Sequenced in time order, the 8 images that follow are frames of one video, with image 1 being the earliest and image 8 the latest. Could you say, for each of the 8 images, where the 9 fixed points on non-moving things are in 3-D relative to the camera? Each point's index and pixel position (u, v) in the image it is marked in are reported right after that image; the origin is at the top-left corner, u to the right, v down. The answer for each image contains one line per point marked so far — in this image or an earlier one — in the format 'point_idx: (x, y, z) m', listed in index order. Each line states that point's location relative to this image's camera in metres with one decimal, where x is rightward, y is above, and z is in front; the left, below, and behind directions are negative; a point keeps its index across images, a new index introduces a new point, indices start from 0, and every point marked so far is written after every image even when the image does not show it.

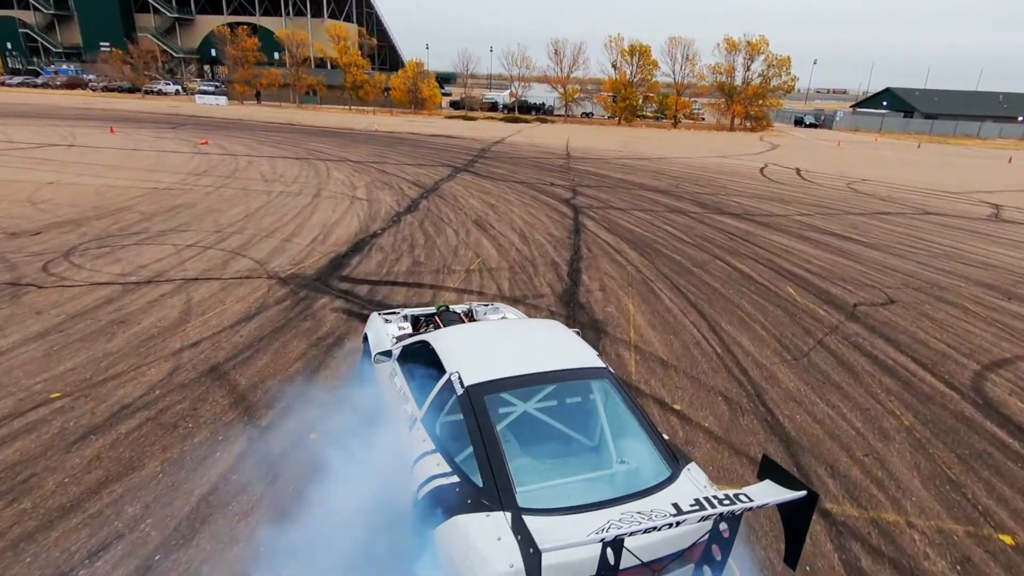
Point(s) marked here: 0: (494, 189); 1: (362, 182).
0: (-0.6, +3.1, +17.2) m
1: (-4.8, +3.4, +17.5) m
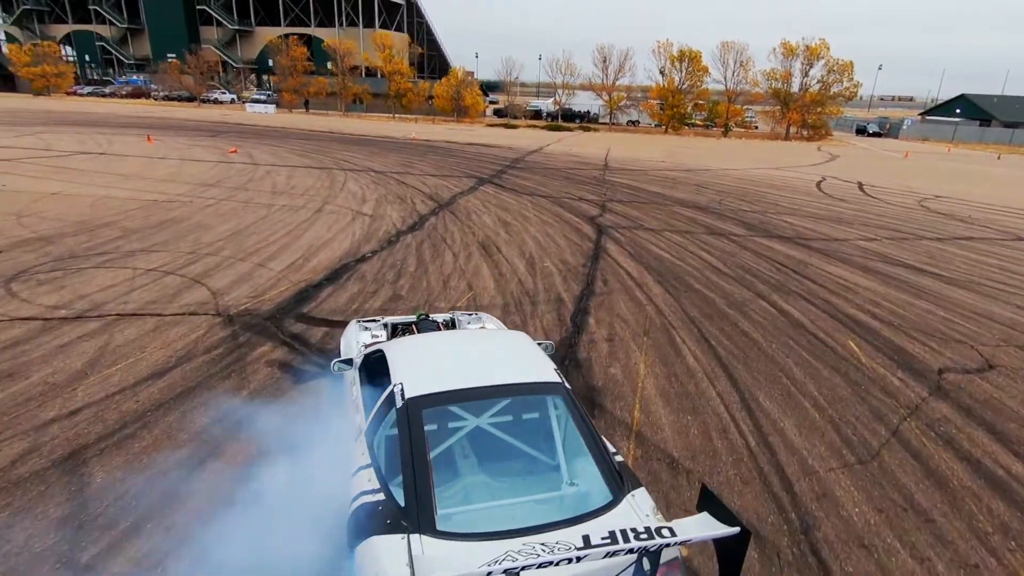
0: (+0.1, +2.4, +15.8) m
1: (-4.1, +2.8, +16.4) m
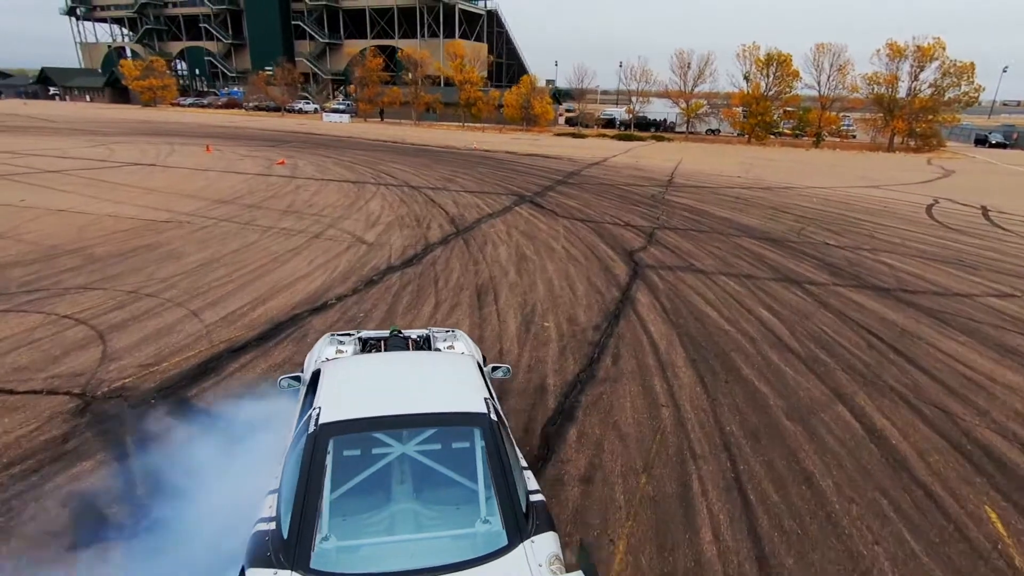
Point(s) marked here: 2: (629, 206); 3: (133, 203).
0: (+0.8, +1.4, +13.6) m
1: (-3.3, +2.0, +14.8) m
2: (+3.8, +2.7, +17.9) m
3: (-10.6, +2.3, +15.2) m
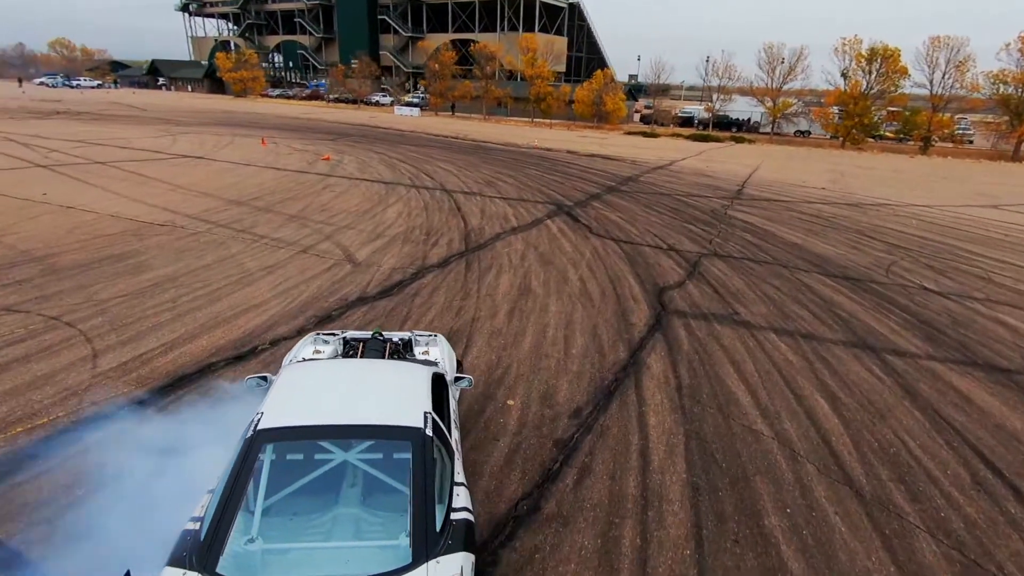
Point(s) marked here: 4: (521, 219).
0: (+1.2, +0.7, +11.6) m
1: (-2.7, +1.5, +13.3) m
2: (+4.8, +1.9, +15.5) m
3: (-9.9, +2.3, +14.7) m
4: (+0.2, +2.0, +15.2) m
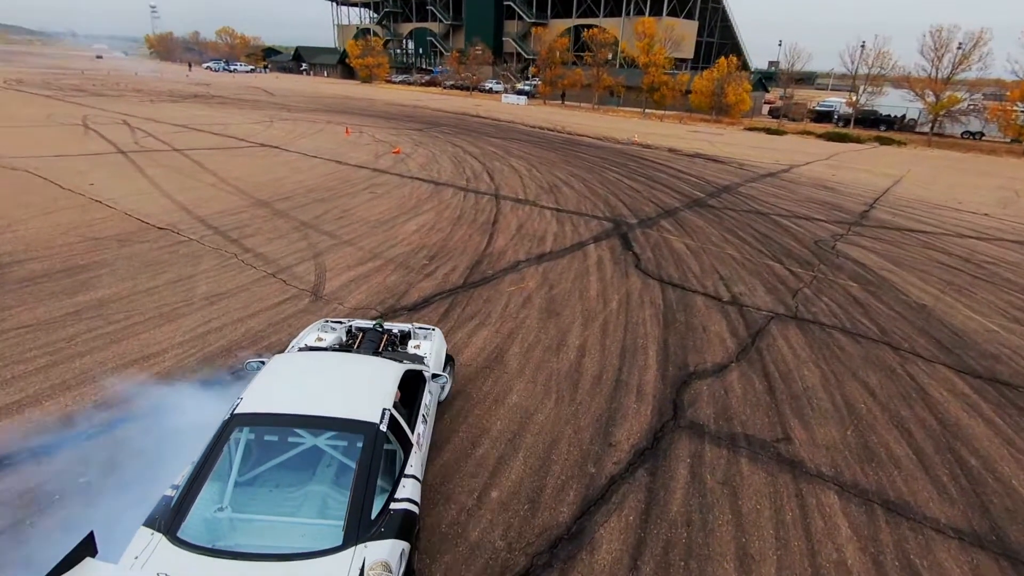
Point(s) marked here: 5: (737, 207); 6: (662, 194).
0: (+1.3, -0.2, +9.1) m
1: (-2.1, +0.9, +11.5) m
2: (+5.7, +0.7, +12.1) m
3: (-8.8, +2.3, +14.2) m
4: (+1.1, +1.1, +12.7) m
5: (+7.0, +2.5, +17.1) m
6: (+5.0, +3.2, +18.4) m
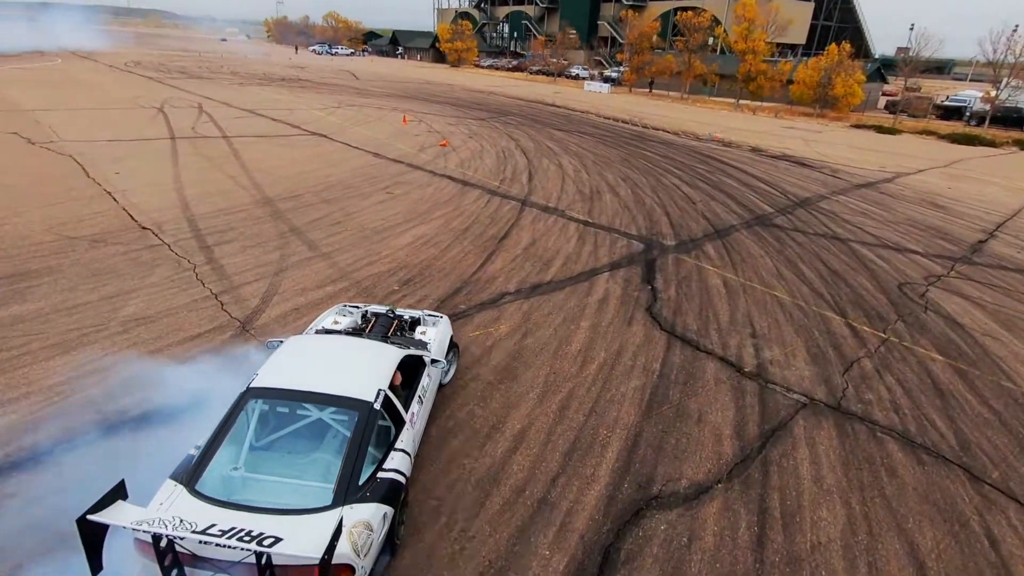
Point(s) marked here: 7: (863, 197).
0: (+0.7, -0.9, +7.3) m
1: (-2.2, +0.5, +10.1) m
2: (+5.5, -0.3, +9.6) m
3: (-8.3, +2.4, +13.8) m
4: (+1.1, +0.5, +10.9) m
5: (+7.8, +1.5, +14.2) m
6: (+6.0, +2.4, +15.8) m
7: (+11.9, +3.0, +18.6) m
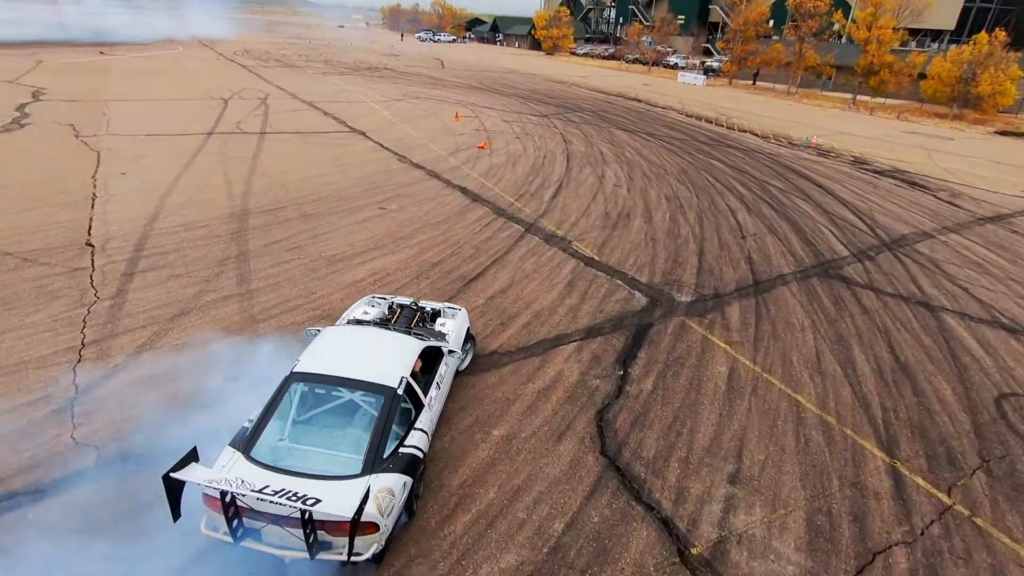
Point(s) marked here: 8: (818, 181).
0: (-0.7, -2.0, +5.3) m
1: (-3.0, -0.3, +8.5) m
2: (+4.5, -1.7, +6.8) m
3: (-8.3, +2.1, +13.0) m
4: (+0.4, -0.5, +8.7) m
5: (+7.5, +0.1, +10.9) m
6: (+6.1, +1.0, +12.7) m
7: (+12.5, +1.3, +14.5) m
8: (+10.6, +3.6, +19.2) m
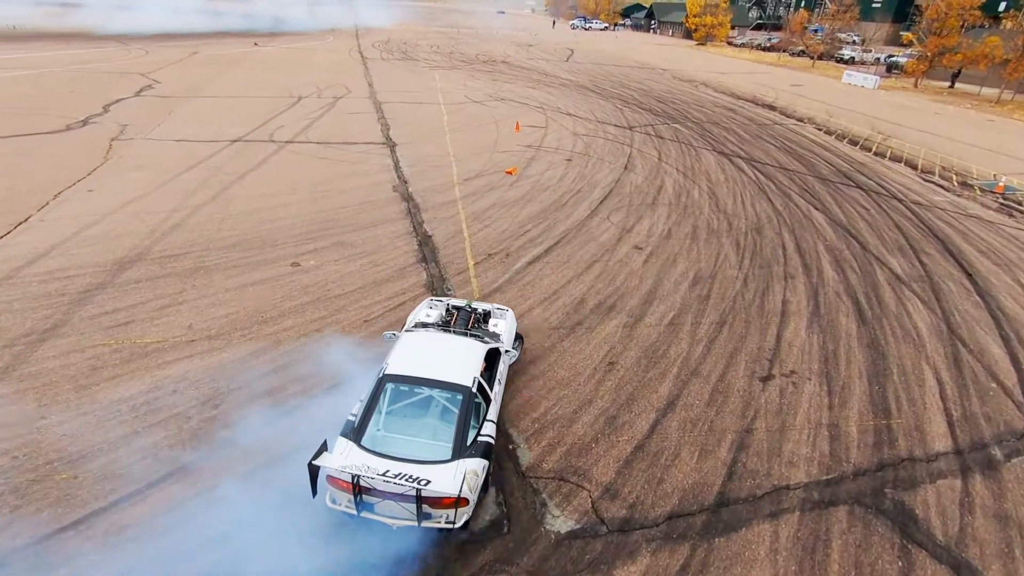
0: (-4.4, -3.8, +2.4) m
1: (-5.6, -1.9, +6.1) m
2: (+1.0, -4.1, +2.5) m
3: (-9.3, +1.2, +11.7) m
4: (-2.3, -2.5, +5.4) m
5: (+5.2, -2.7, +5.7) m
6: (+4.4, -1.6, +7.8) m
7: (+11.0, -2.0, +7.9) m
8: (+10.6, +0.5, +12.8) m
